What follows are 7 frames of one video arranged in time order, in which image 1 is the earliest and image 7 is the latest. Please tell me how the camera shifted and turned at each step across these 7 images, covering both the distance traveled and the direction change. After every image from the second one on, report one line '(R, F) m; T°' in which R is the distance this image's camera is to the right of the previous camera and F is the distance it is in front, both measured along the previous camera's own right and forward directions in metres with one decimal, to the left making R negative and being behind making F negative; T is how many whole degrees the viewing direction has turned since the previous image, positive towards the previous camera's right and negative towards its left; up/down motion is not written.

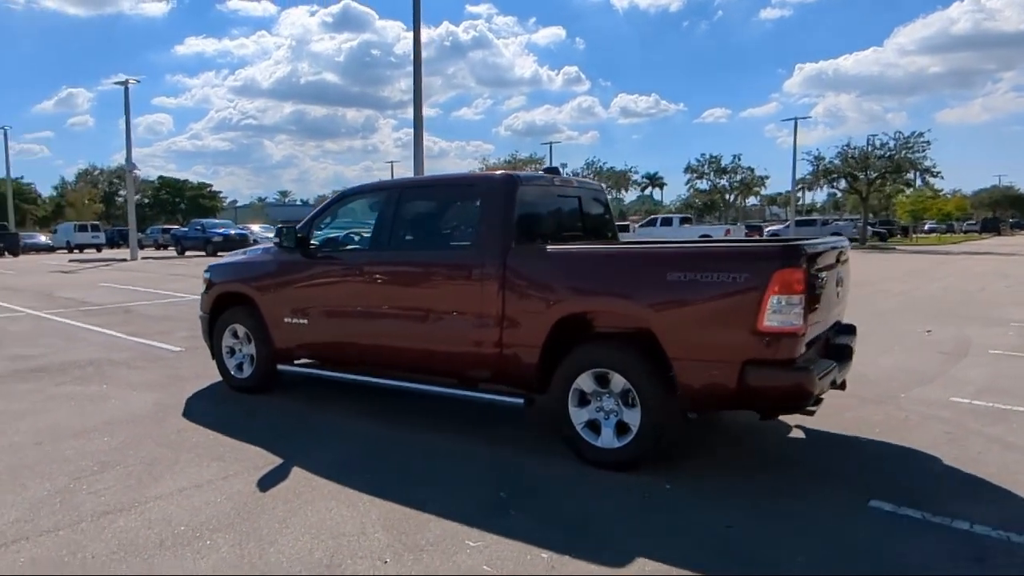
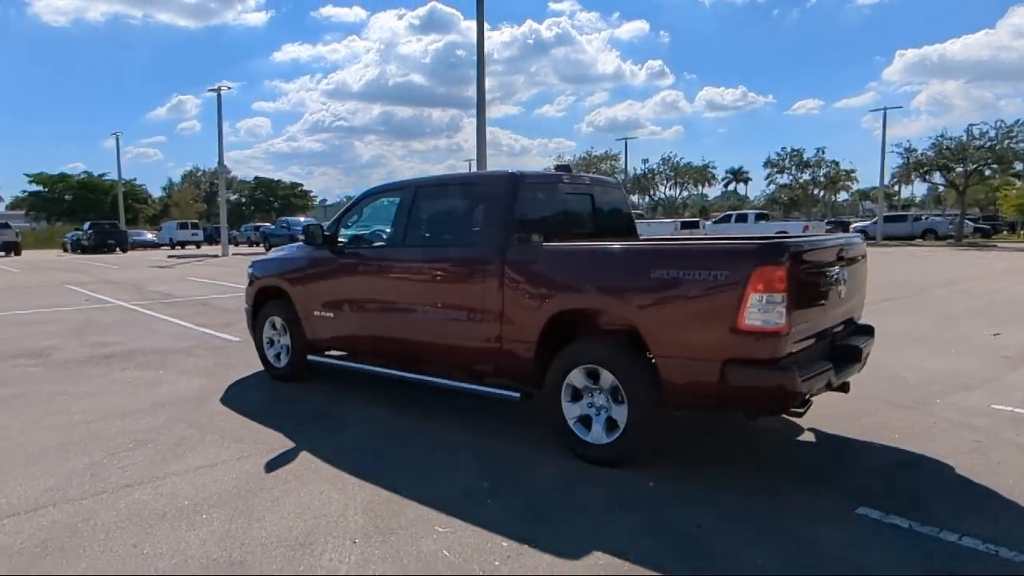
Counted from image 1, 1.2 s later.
(+0.6, -0.1) m; -7°
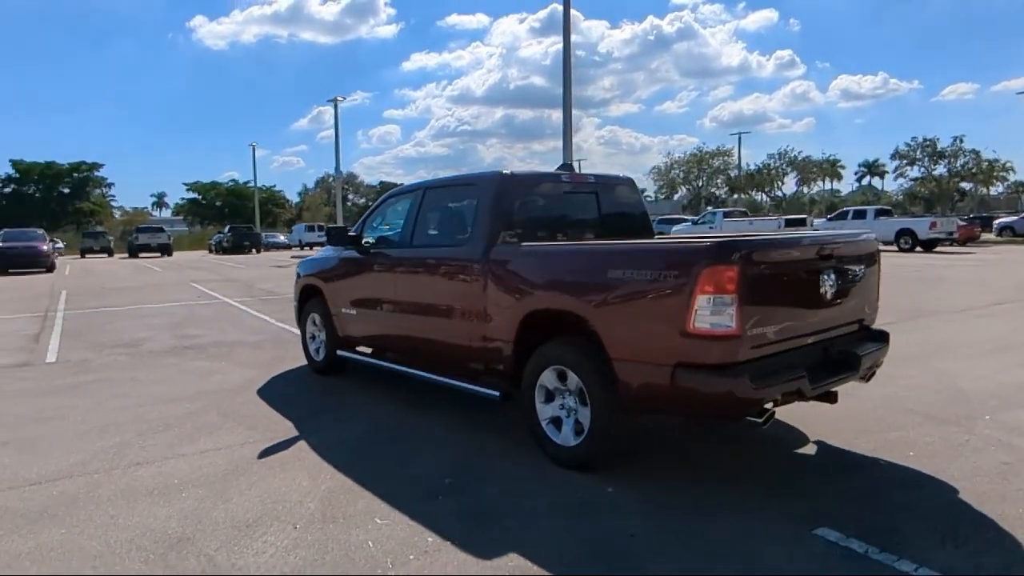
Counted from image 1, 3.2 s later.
(+1.1, +0.1) m; -10°
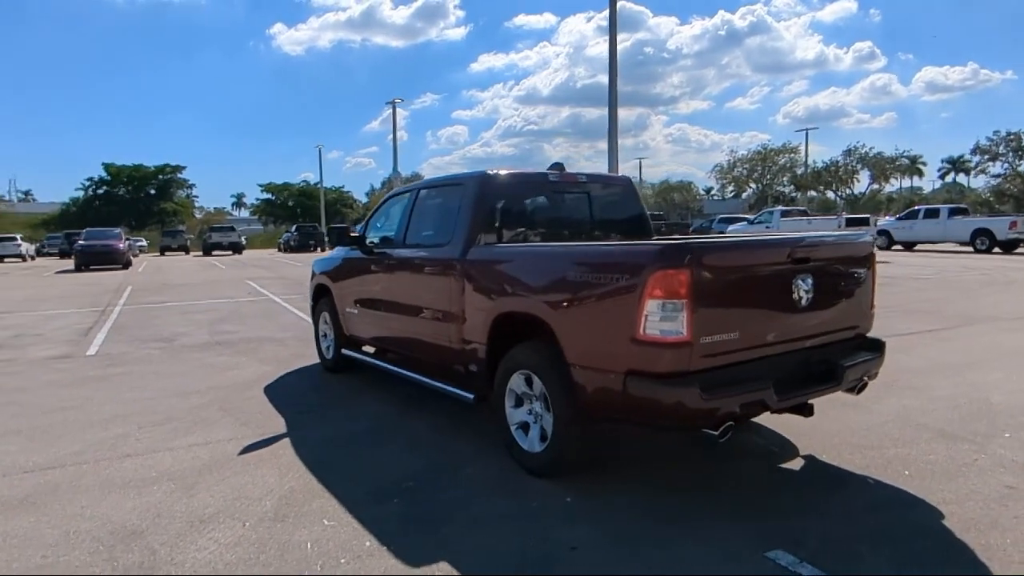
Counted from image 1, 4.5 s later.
(+0.7, +0.1) m; -5°
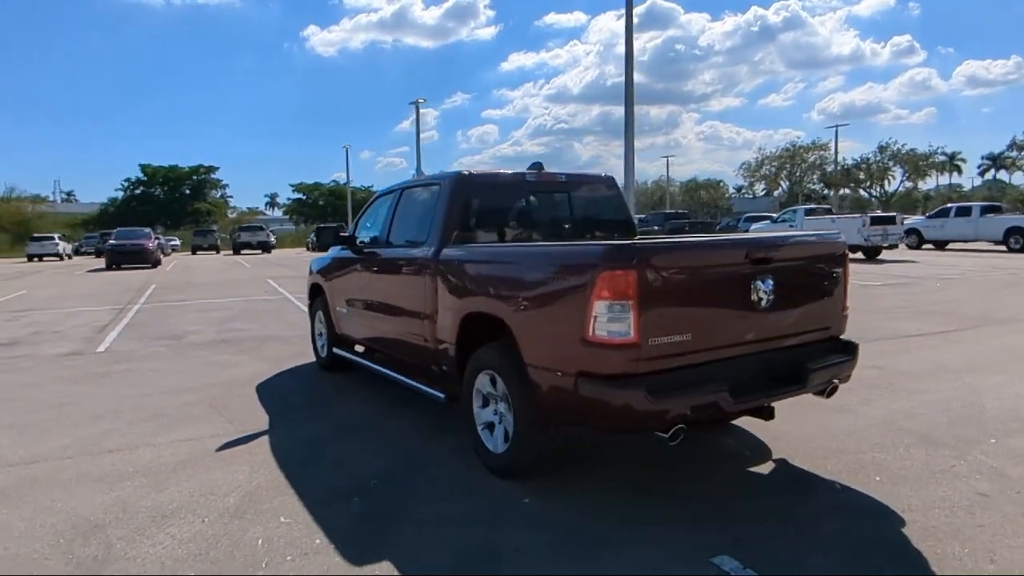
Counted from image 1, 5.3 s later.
(+0.4, 0.0) m; -2°
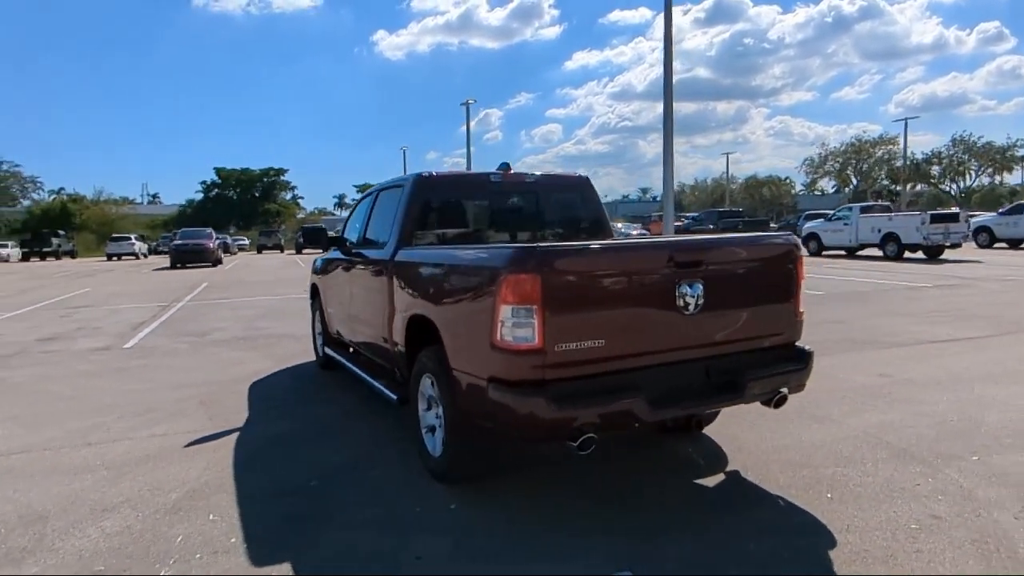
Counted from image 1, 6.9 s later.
(+0.8, +0.1) m; -5°
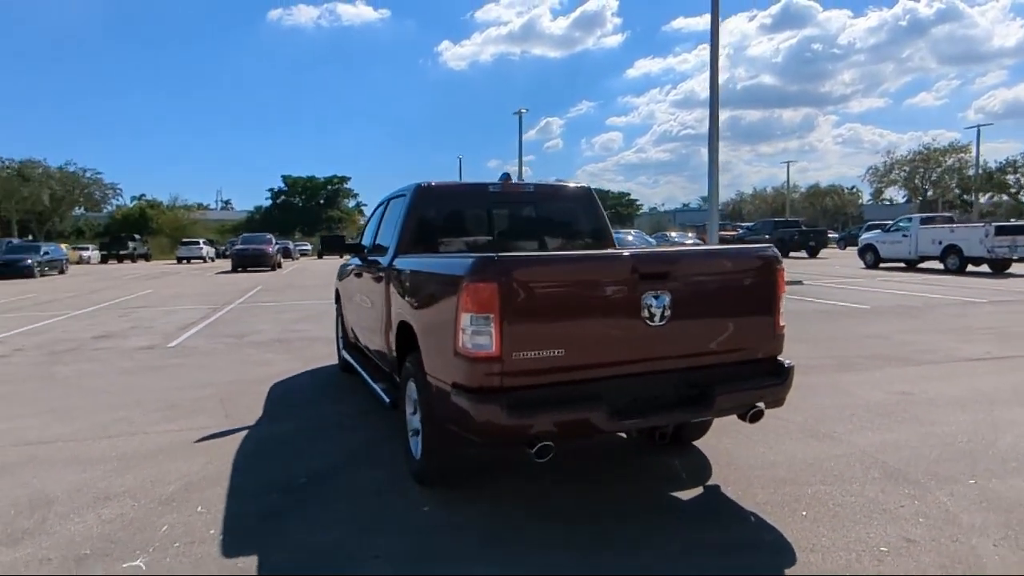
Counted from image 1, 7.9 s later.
(+0.5, -0.1) m; -5°
